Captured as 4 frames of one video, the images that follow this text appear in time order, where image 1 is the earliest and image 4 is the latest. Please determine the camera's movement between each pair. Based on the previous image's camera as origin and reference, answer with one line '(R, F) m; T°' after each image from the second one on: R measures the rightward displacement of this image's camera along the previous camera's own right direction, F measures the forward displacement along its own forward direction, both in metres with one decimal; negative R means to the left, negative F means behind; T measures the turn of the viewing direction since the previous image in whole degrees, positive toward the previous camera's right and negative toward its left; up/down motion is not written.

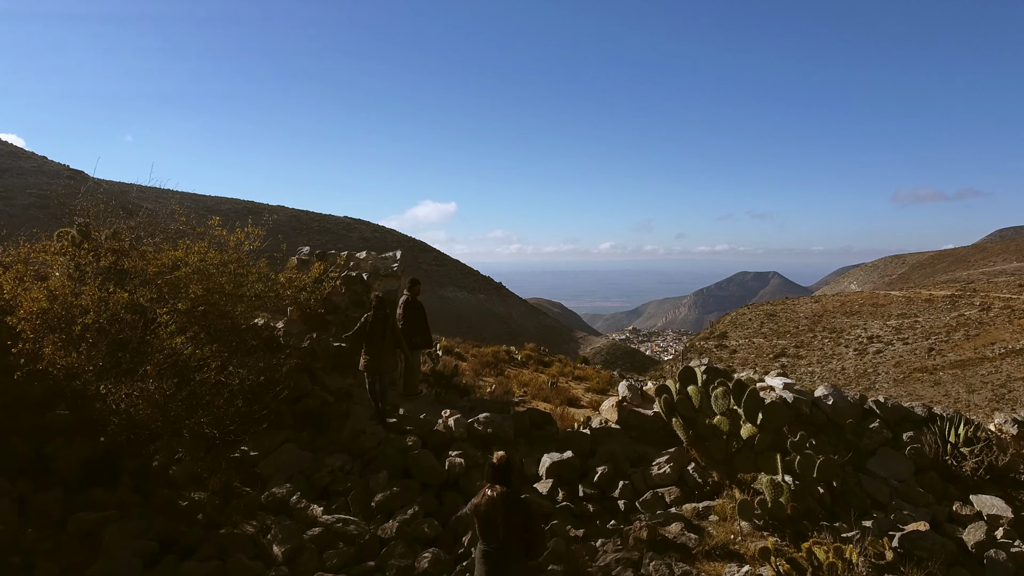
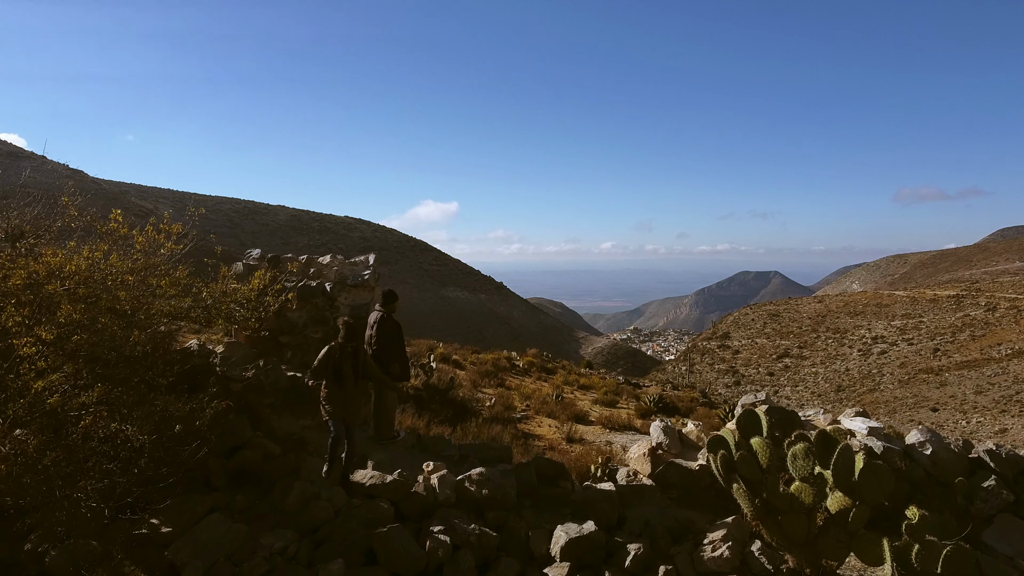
(0.0, +1.1) m; 0°
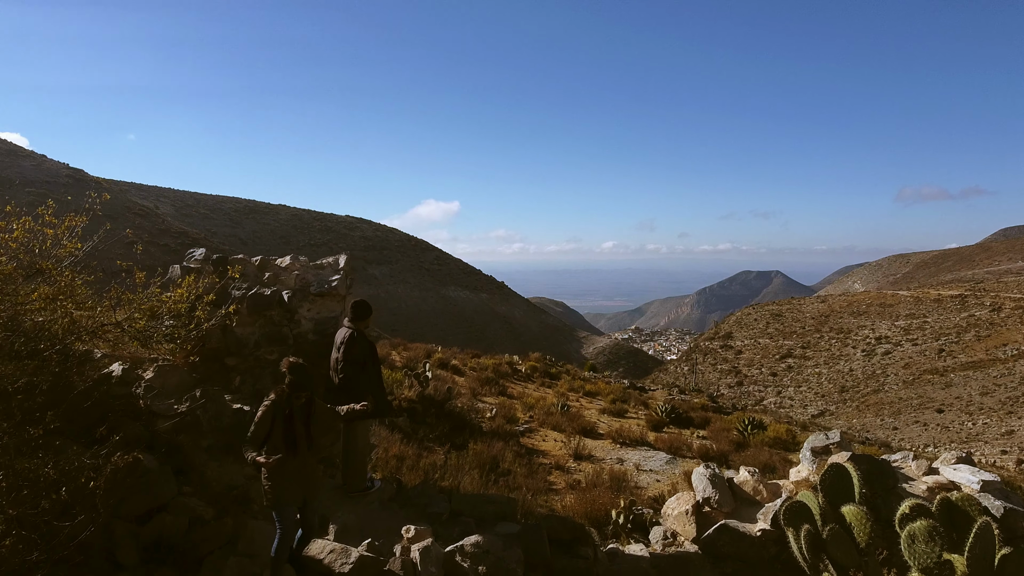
(0.0, +0.8) m; 0°
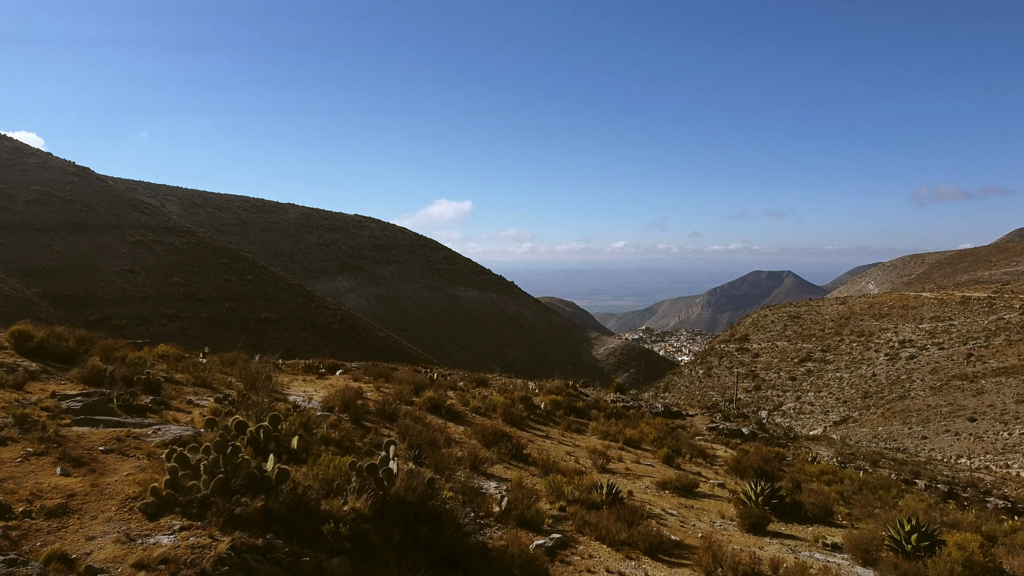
(-0.2, +4.0) m; -1°
